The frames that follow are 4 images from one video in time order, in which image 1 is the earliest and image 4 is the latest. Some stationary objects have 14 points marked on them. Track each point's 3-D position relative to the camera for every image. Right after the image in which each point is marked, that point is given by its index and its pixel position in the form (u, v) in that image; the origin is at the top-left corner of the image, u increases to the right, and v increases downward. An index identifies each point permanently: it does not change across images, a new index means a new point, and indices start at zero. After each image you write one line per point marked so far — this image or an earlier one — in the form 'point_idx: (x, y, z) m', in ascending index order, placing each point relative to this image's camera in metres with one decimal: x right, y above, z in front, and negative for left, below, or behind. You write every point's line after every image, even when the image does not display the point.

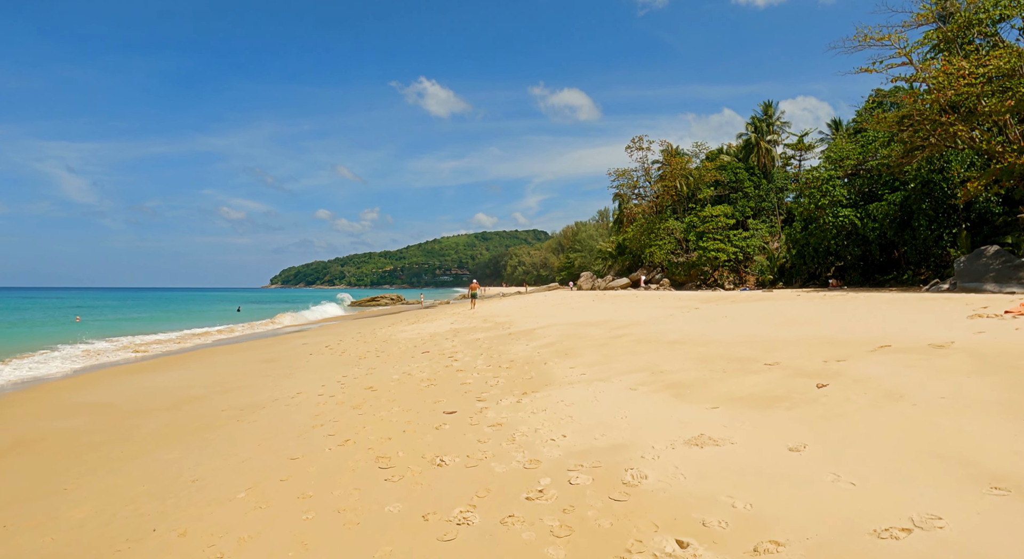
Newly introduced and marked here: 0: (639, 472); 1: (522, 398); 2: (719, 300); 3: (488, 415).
0: (+1.0, -1.6, +4.4) m
1: (+0.1, -1.5, +7.0) m
2: (+5.9, -0.6, +15.5) m
3: (-0.3, -1.6, +6.4) m
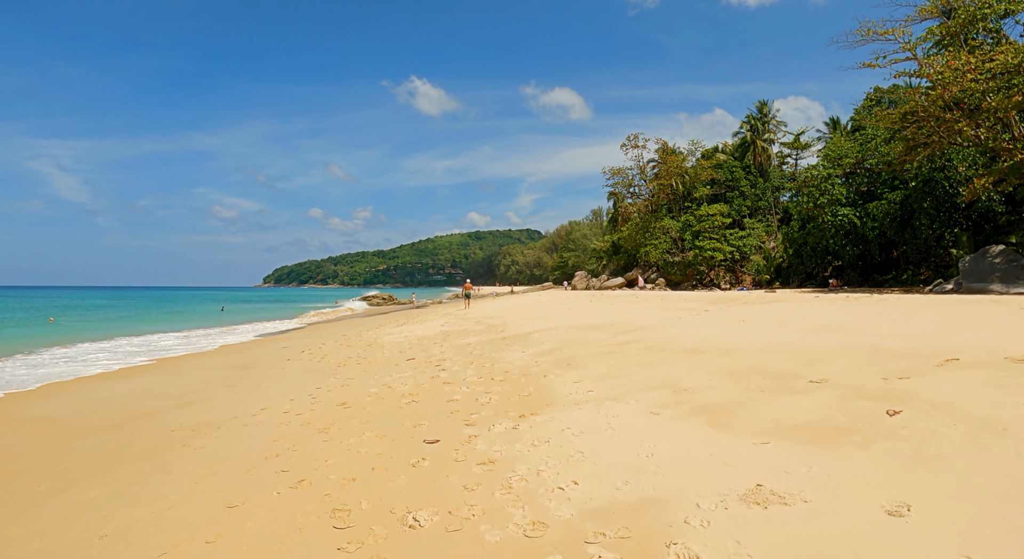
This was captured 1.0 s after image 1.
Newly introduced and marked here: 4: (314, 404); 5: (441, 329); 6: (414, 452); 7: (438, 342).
0: (+1.0, -1.6, +3.2) m
1: (+0.1, -1.5, +5.8) m
2: (+5.7, -0.6, +14.3) m
3: (-0.3, -1.6, +5.2) m
4: (-3.1, -2.0, +8.6) m
5: (-2.4, -1.7, +18.1) m
6: (-1.0, -1.7, +5.4) m
7: (-2.0, -1.7, +14.5) m
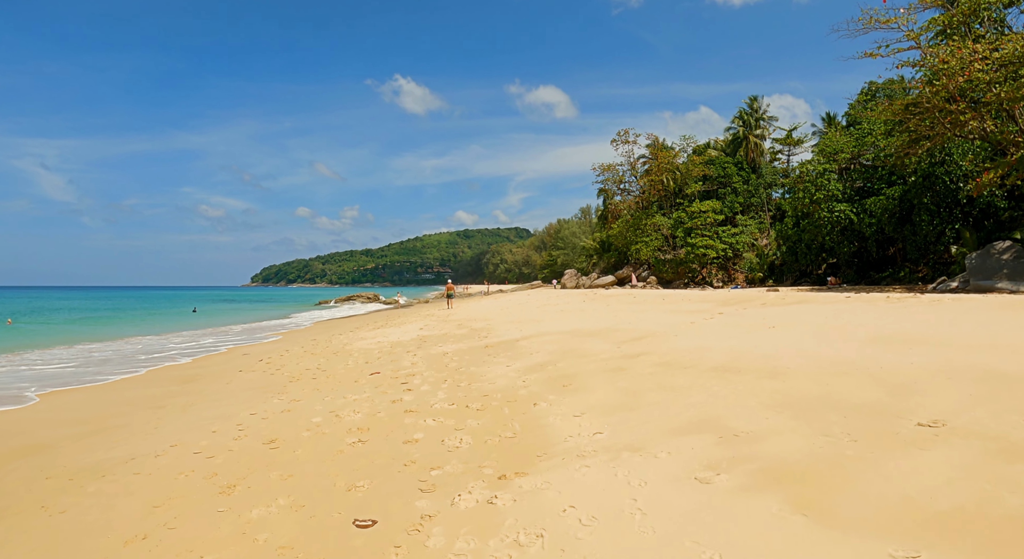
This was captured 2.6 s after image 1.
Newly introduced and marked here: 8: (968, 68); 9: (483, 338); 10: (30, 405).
0: (+0.9, -1.6, +1.3) m
1: (-0.1, -1.5, +3.9) m
2: (+5.3, -0.5, +12.6) m
3: (-0.5, -1.6, +3.3) m
4: (-3.4, -2.0, +6.6) m
5: (-2.8, -1.6, +16.2) m
6: (-1.1, -1.7, +3.5) m
7: (-2.3, -1.7, +12.6) m
8: (+16.6, +7.7, +19.4) m
9: (-0.7, -1.4, +12.5) m
10: (-9.6, -2.5, +10.8) m
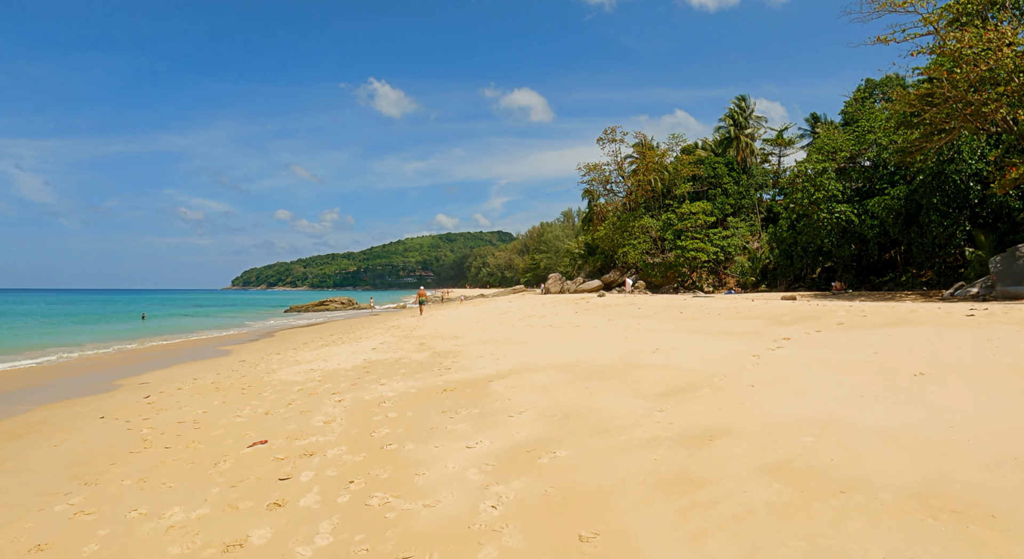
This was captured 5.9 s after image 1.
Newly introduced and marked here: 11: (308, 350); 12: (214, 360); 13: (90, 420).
0: (+0.8, -1.7, -2.3) m
1: (-0.3, -1.6, +0.2) m
2: (+4.9, -0.7, +9.1) m
3: (-0.6, -1.7, -0.4) m
4: (-3.6, -2.1, +2.8) m
5: (-3.4, -1.8, +12.4) m
6: (-1.3, -1.8, -0.3) m
7: (-2.8, -1.8, +8.9) m
8: (+15.9, +7.5, +16.3) m
9: (-1.1, -1.5, +8.8) m
10: (-10.0, -2.7, +6.8) m
11: (-6.1, -2.1, +16.5) m
12: (-9.0, -2.5, +16.5) m
13: (-7.4, -2.4, +9.5) m
